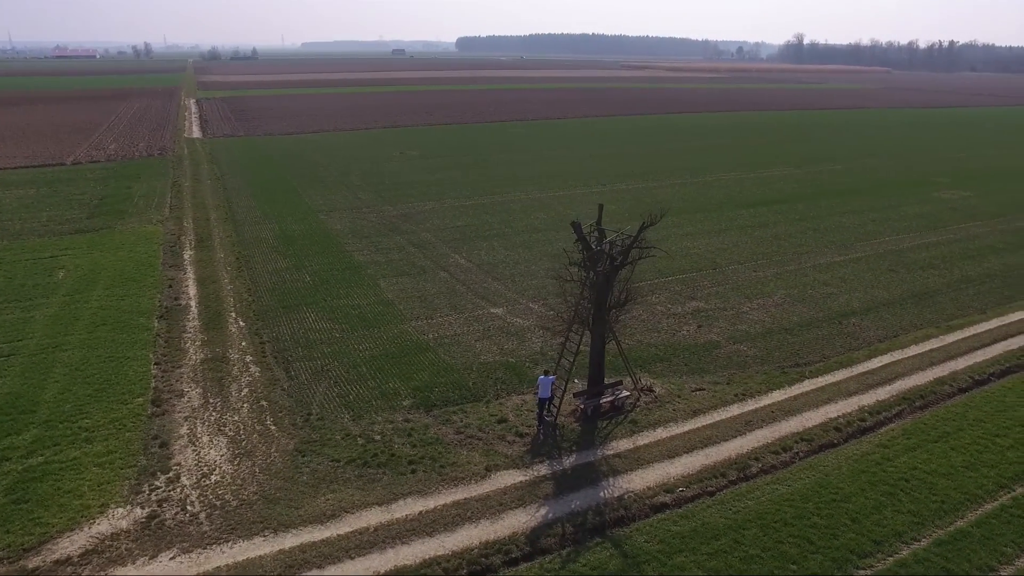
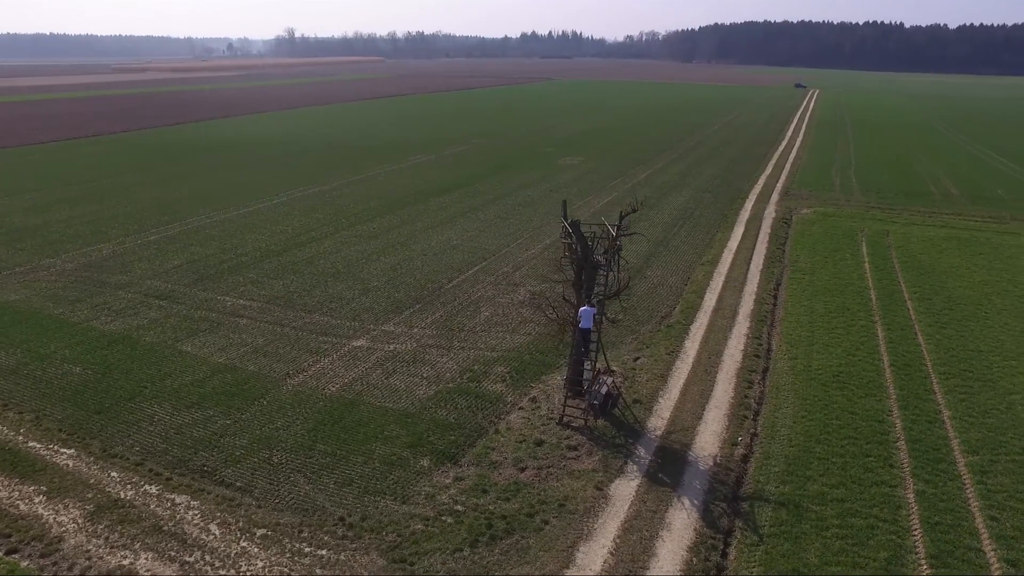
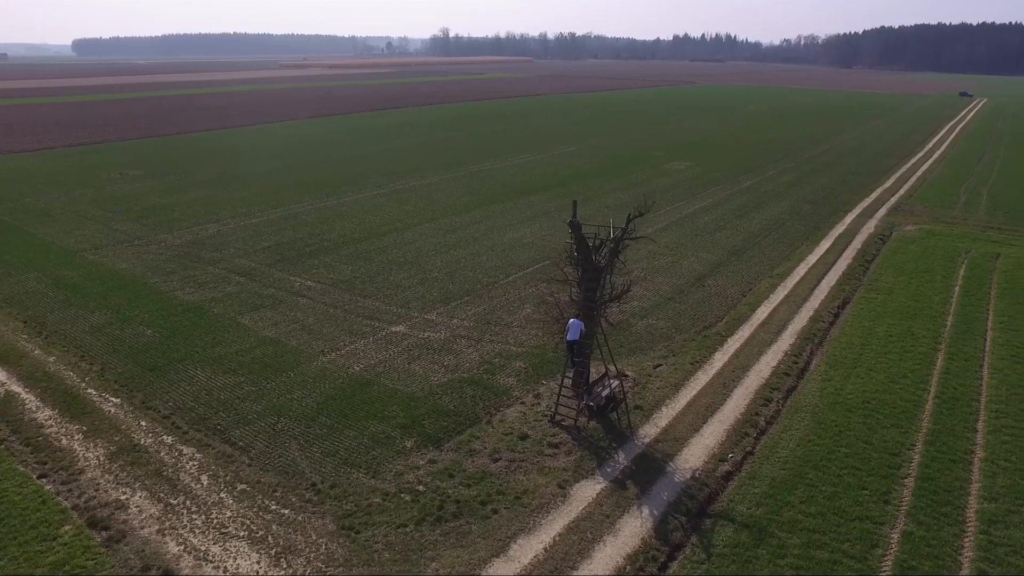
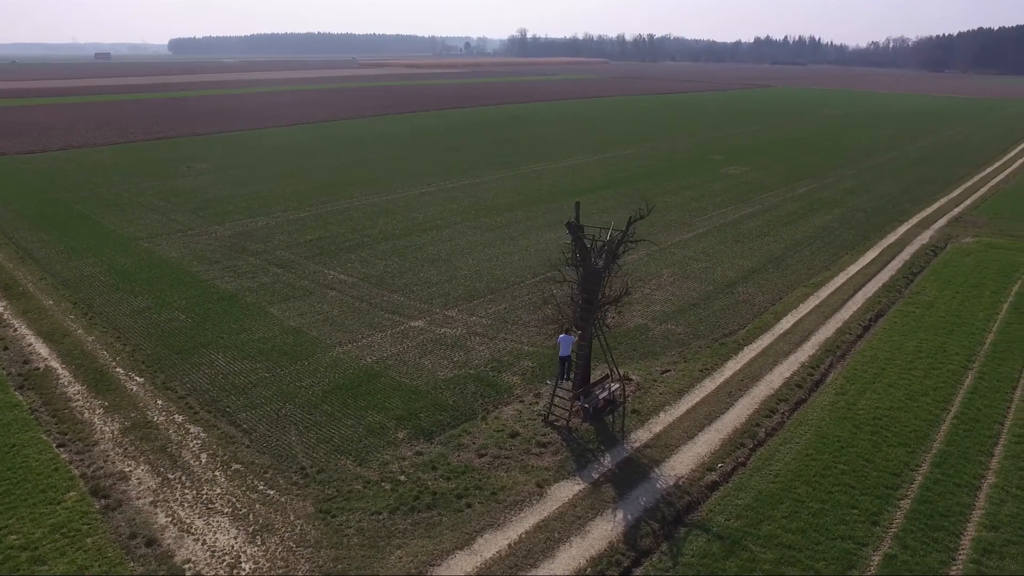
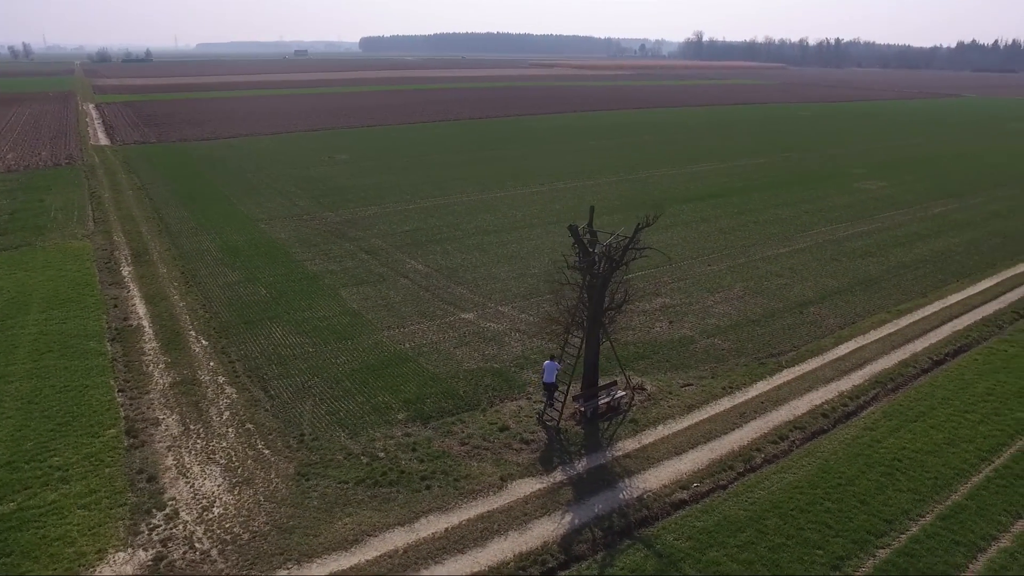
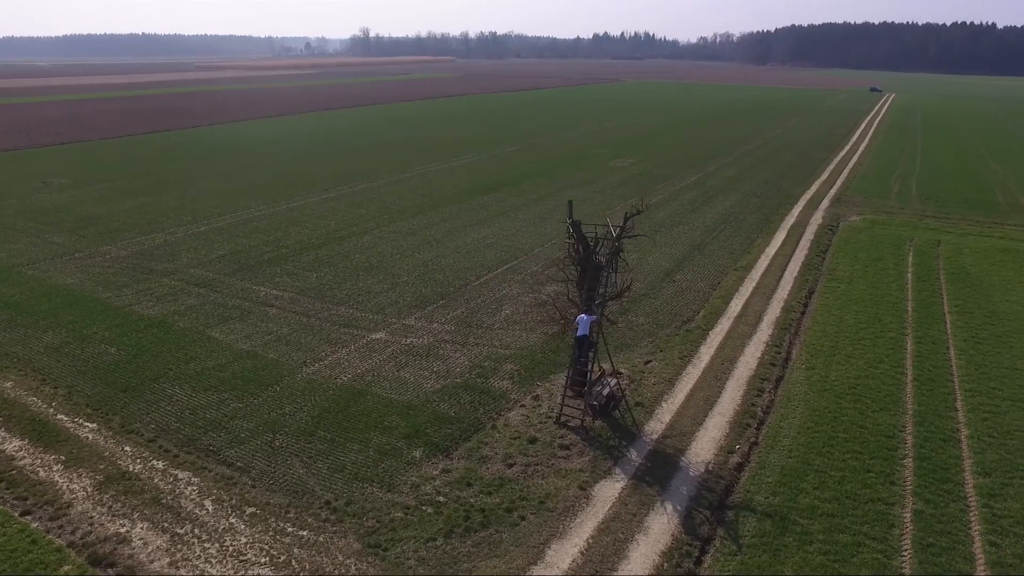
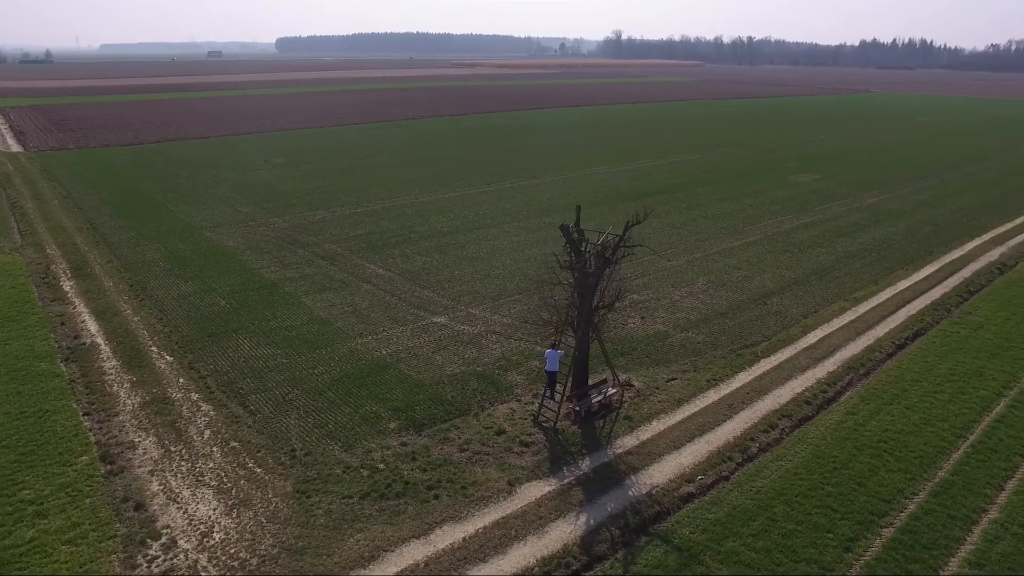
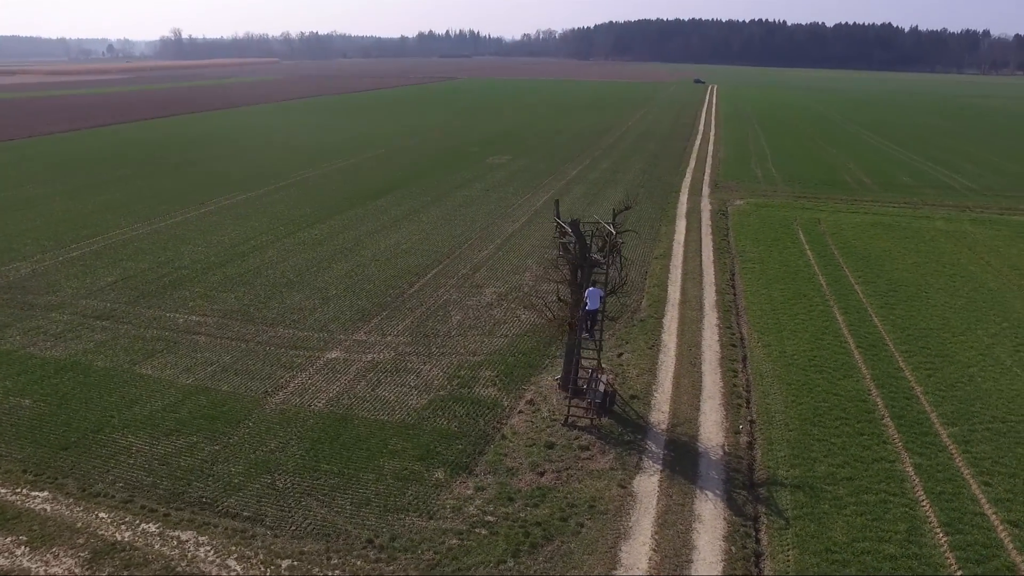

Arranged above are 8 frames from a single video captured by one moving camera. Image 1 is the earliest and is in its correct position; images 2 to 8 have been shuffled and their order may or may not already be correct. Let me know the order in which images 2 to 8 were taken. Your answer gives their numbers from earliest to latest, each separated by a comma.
5, 7, 4, 3, 6, 2, 8
